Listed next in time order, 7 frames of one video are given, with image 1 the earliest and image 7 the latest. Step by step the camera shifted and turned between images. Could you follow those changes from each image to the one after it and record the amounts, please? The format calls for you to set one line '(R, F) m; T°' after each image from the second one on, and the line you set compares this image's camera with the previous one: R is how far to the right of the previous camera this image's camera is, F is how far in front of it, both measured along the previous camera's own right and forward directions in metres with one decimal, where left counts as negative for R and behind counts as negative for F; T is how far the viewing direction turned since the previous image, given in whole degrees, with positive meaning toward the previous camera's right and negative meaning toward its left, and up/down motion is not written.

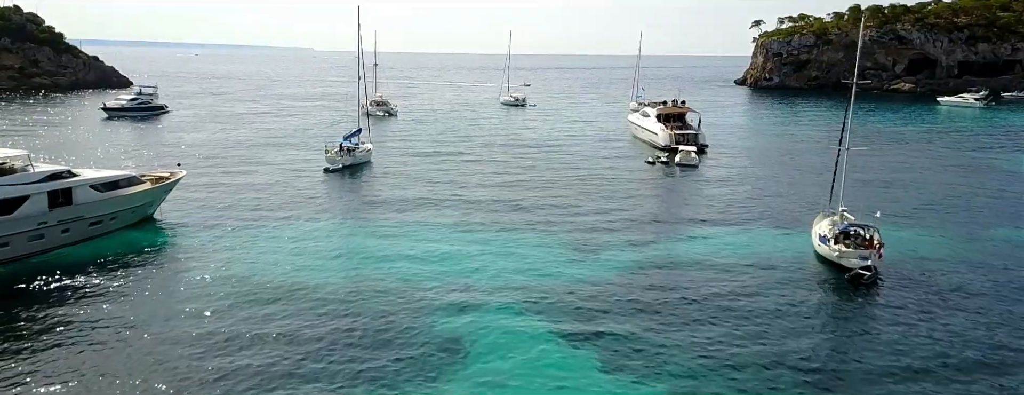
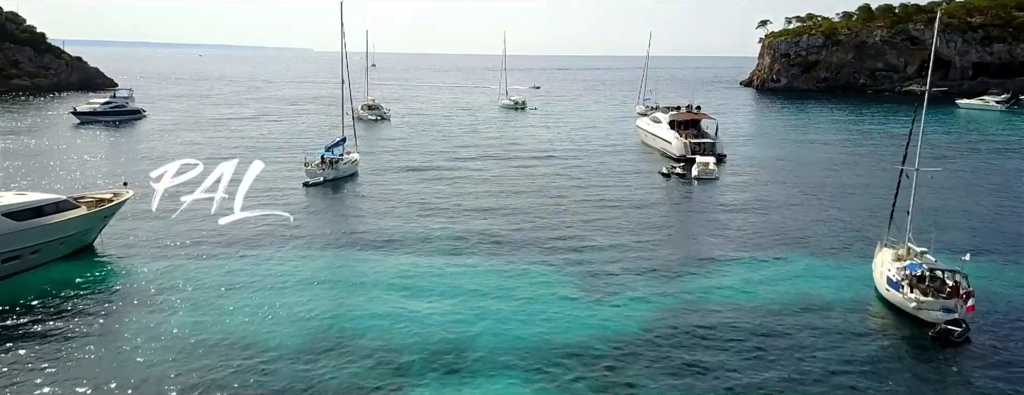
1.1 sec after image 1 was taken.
(-0.1, +6.0) m; 0°
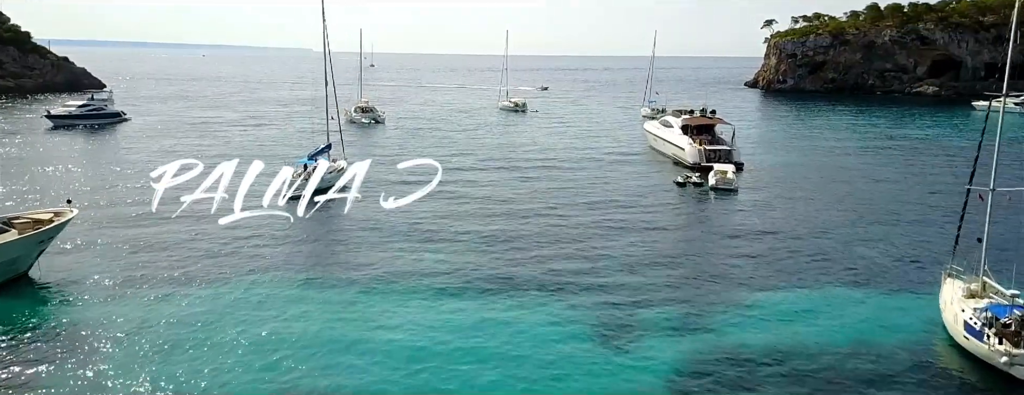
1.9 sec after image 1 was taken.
(-0.1, +4.7) m; 0°
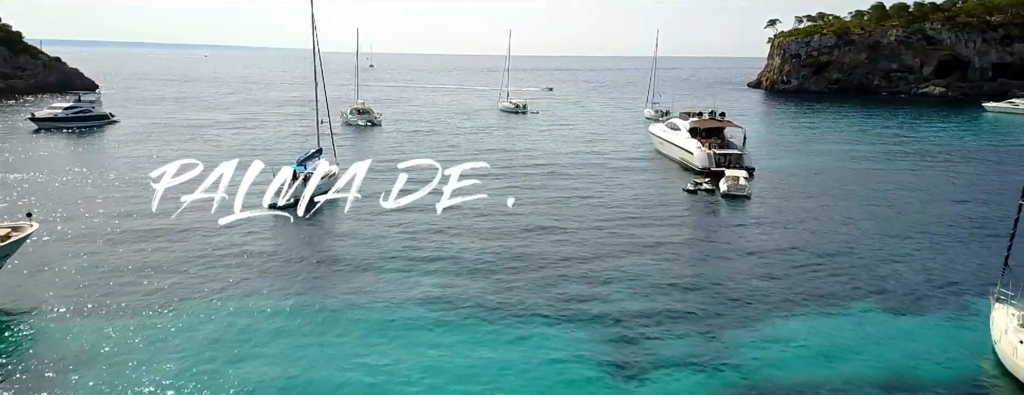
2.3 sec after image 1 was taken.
(-0.1, +2.7) m; 0°
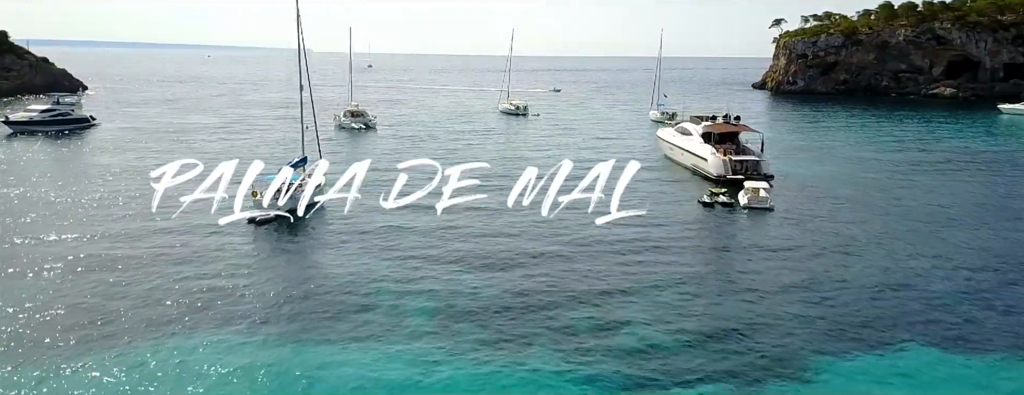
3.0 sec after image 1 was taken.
(-0.1, +4.0) m; 0°
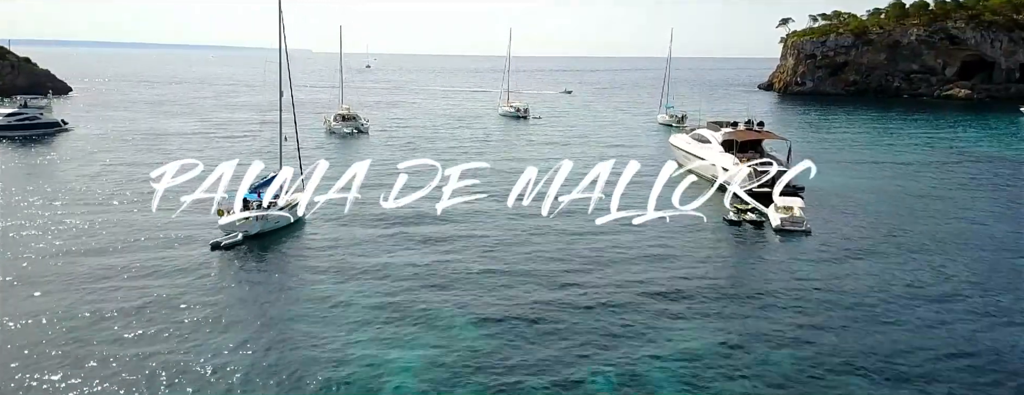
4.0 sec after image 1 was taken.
(-0.2, +5.3) m; 0°
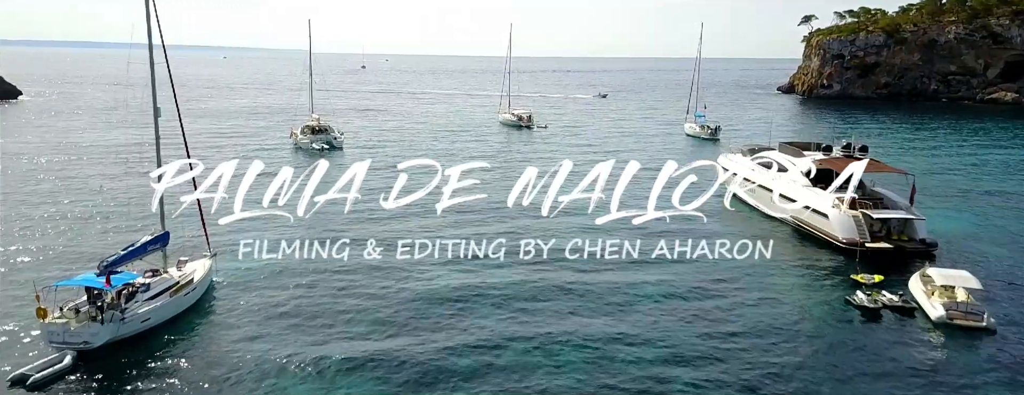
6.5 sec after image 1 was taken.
(-0.5, +14.7) m; 0°
